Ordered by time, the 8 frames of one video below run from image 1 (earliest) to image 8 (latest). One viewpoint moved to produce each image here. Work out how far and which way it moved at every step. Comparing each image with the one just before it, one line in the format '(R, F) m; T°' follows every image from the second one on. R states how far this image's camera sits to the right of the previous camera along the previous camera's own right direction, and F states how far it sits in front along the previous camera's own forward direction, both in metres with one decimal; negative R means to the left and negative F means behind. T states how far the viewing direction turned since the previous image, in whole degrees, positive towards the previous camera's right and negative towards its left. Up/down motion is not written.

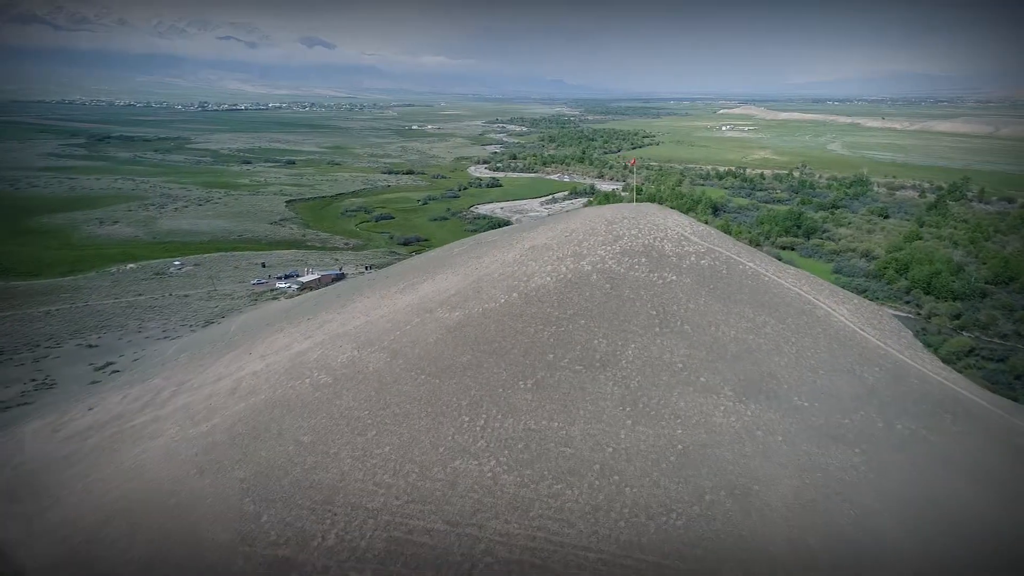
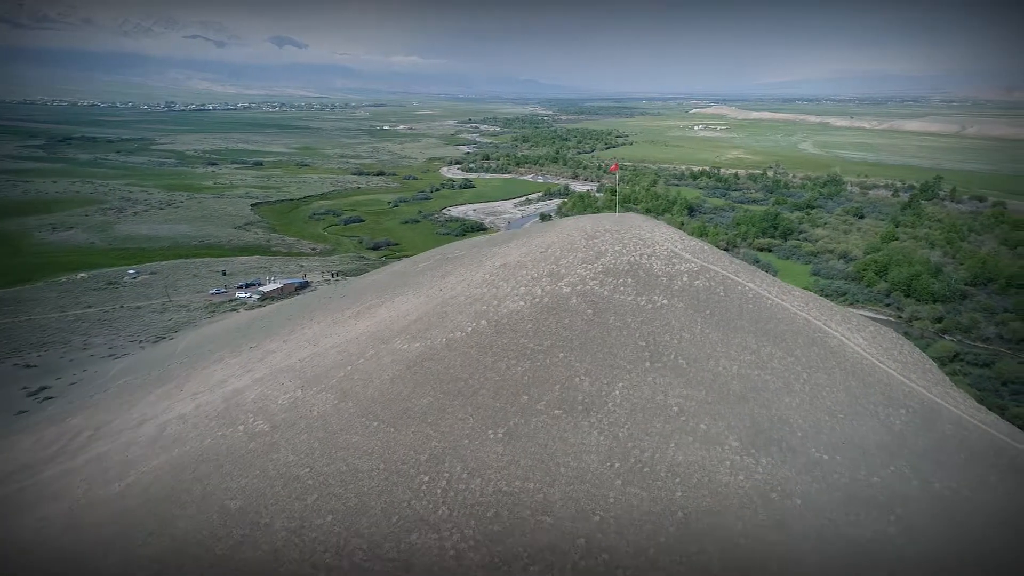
(+0.1, +1.2) m; +3°
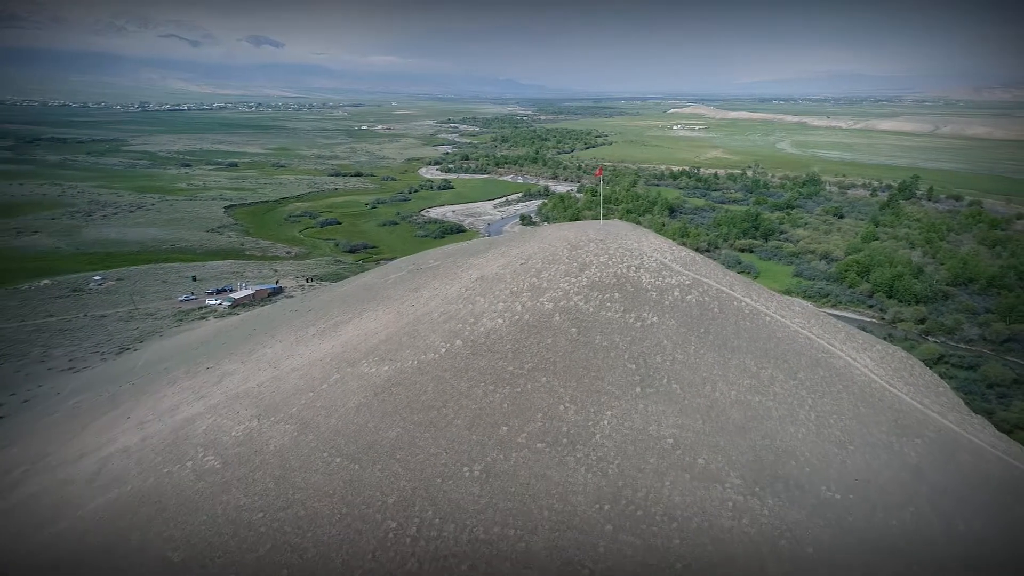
(+0.1, +0.6) m; +2°
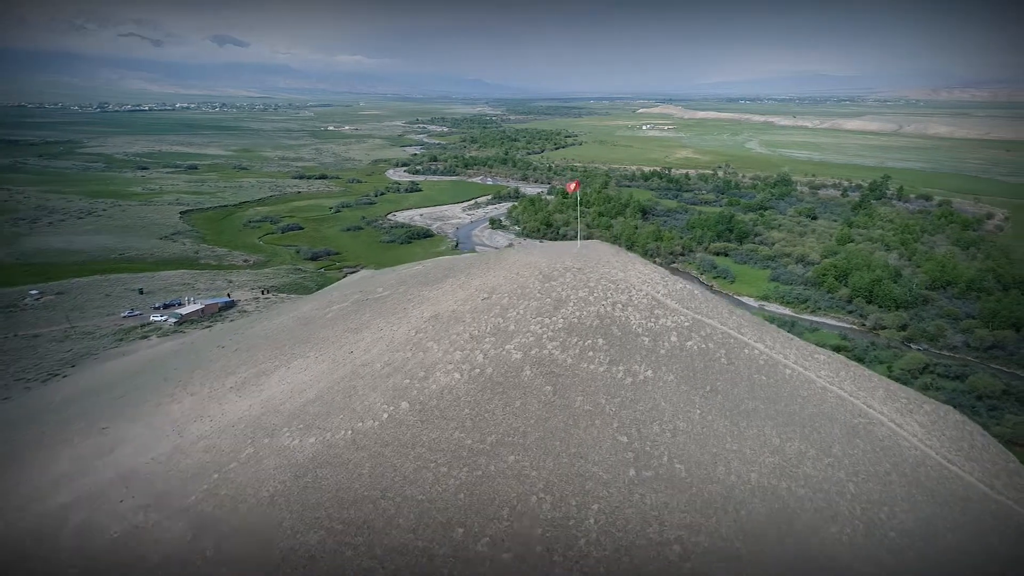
(+0.2, +1.4) m; +3°
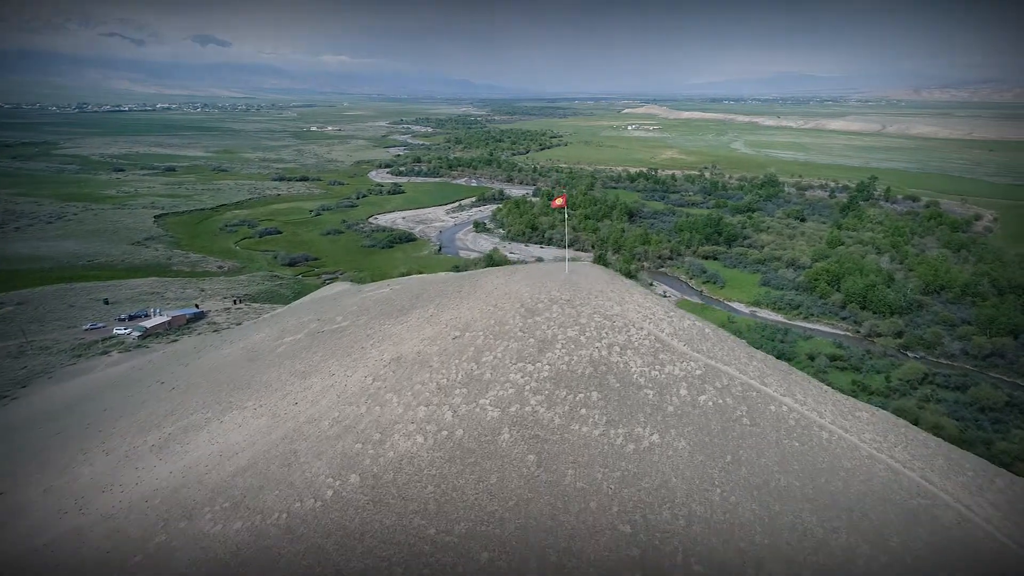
(+0.1, +1.1) m; +1°
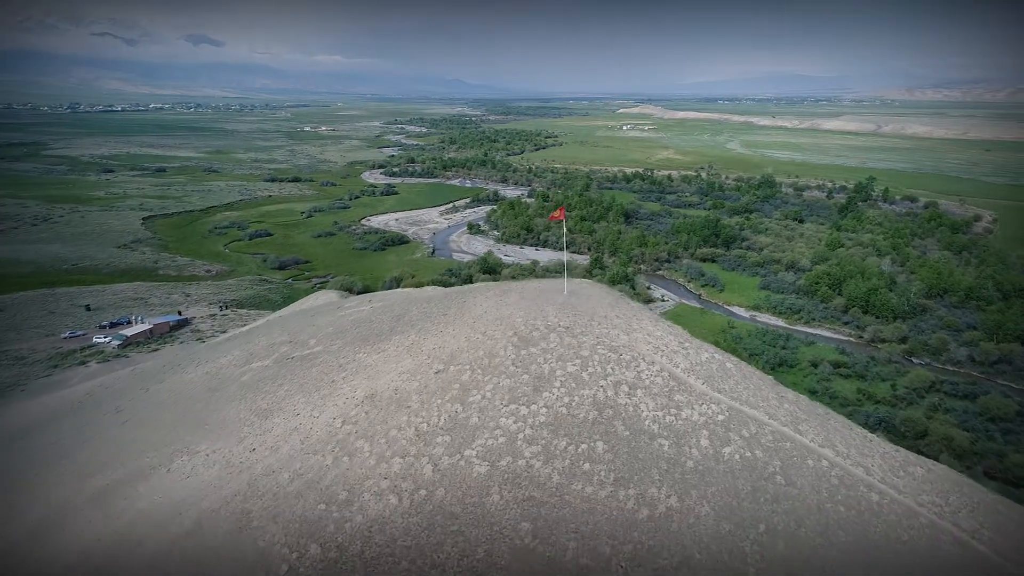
(0.0, +0.7) m; 0°
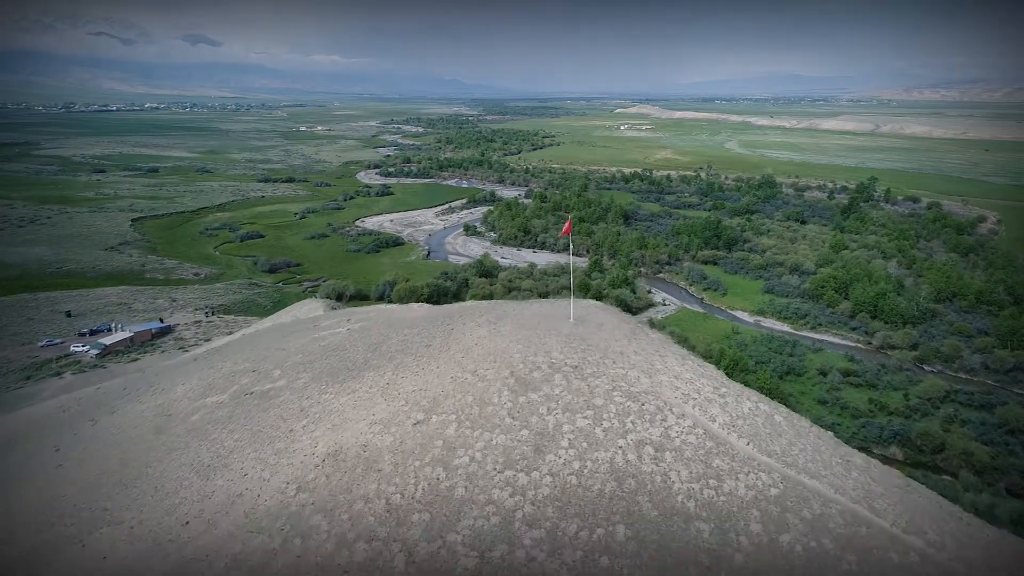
(0.0, +0.9) m; 0°
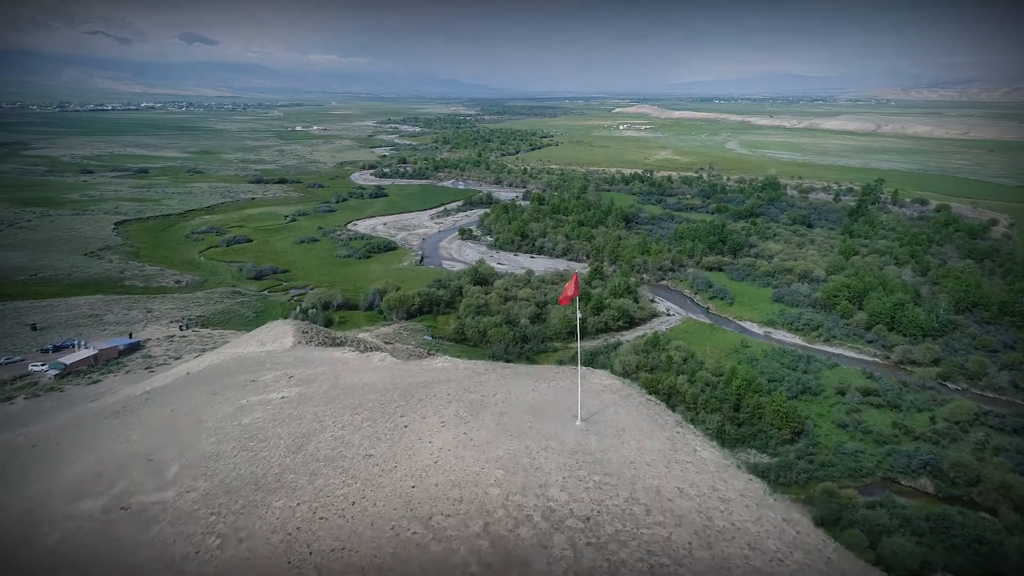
(+0.1, +1.5) m; 0°
